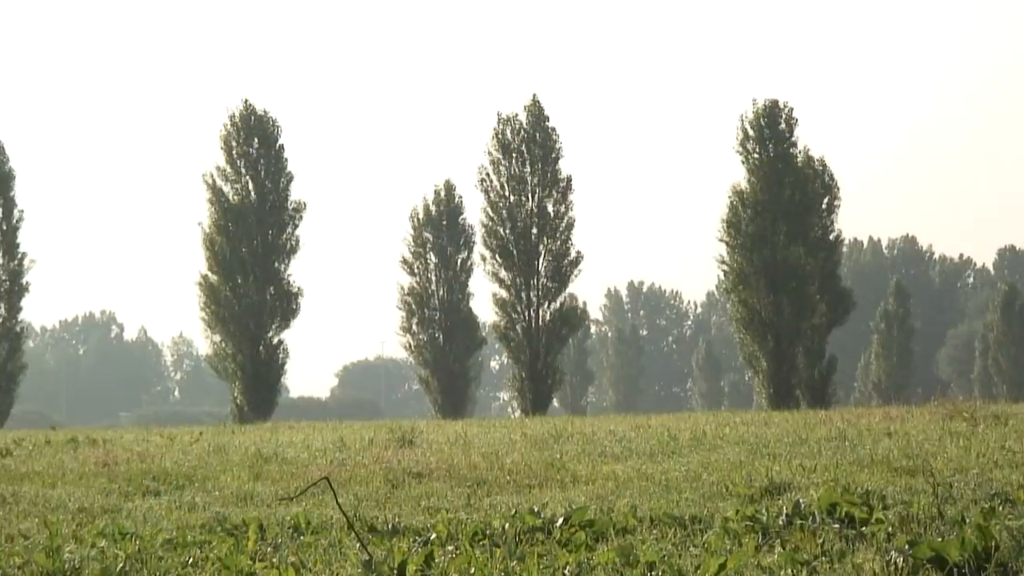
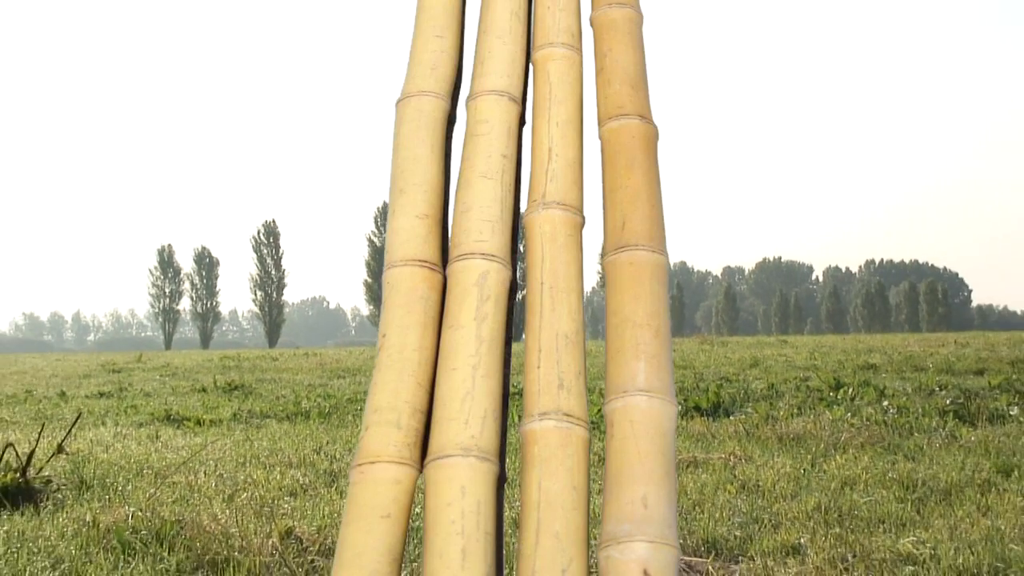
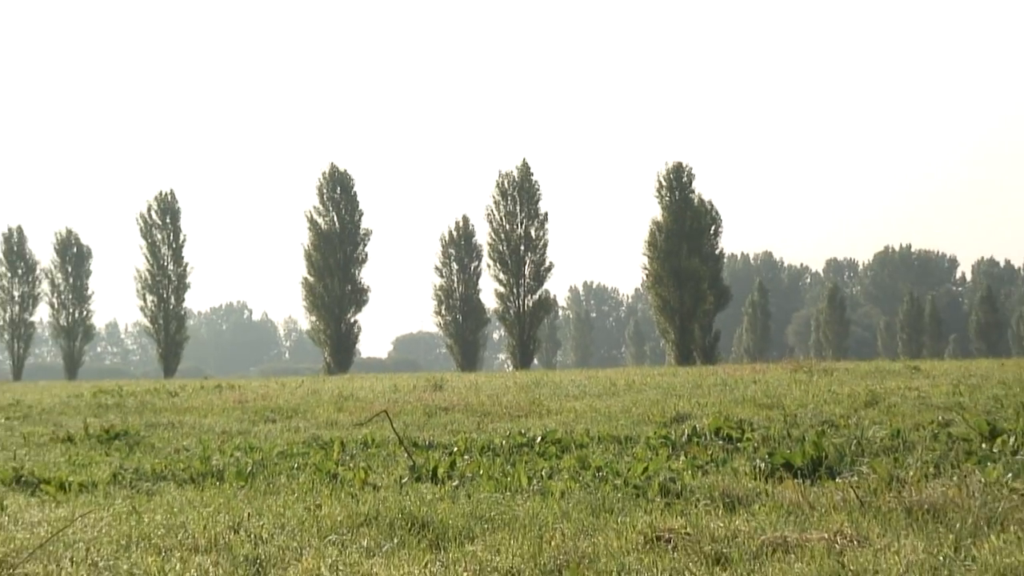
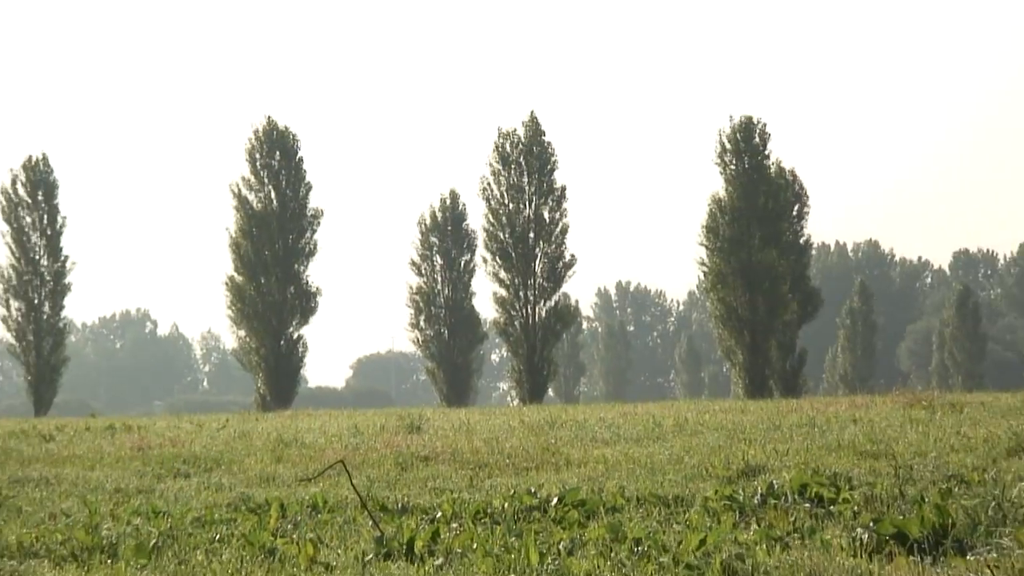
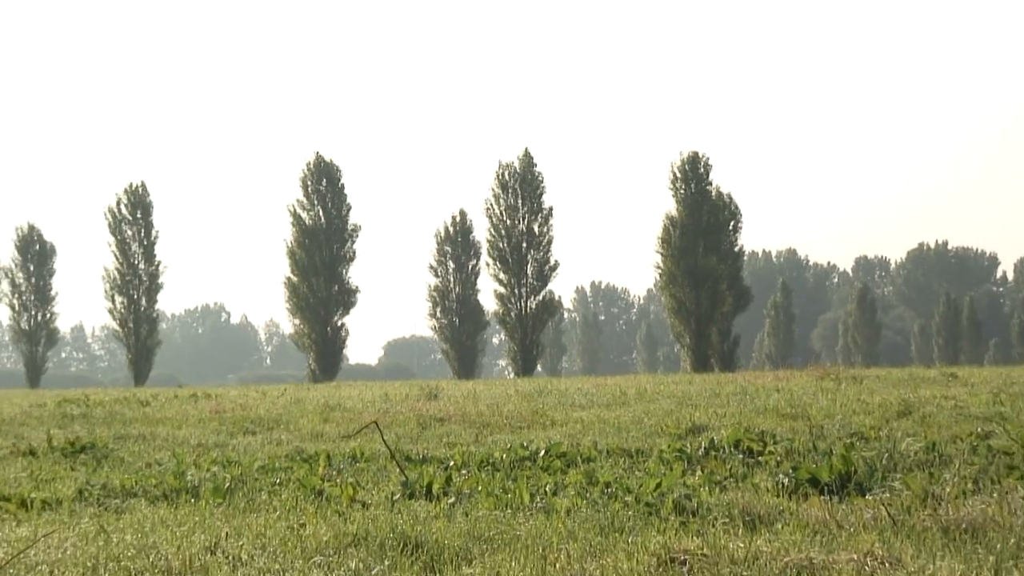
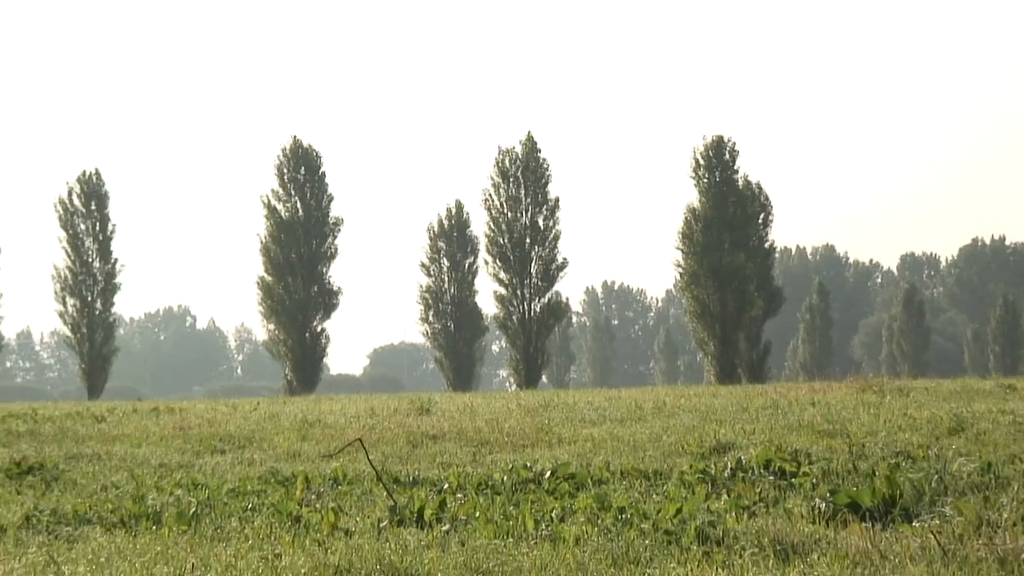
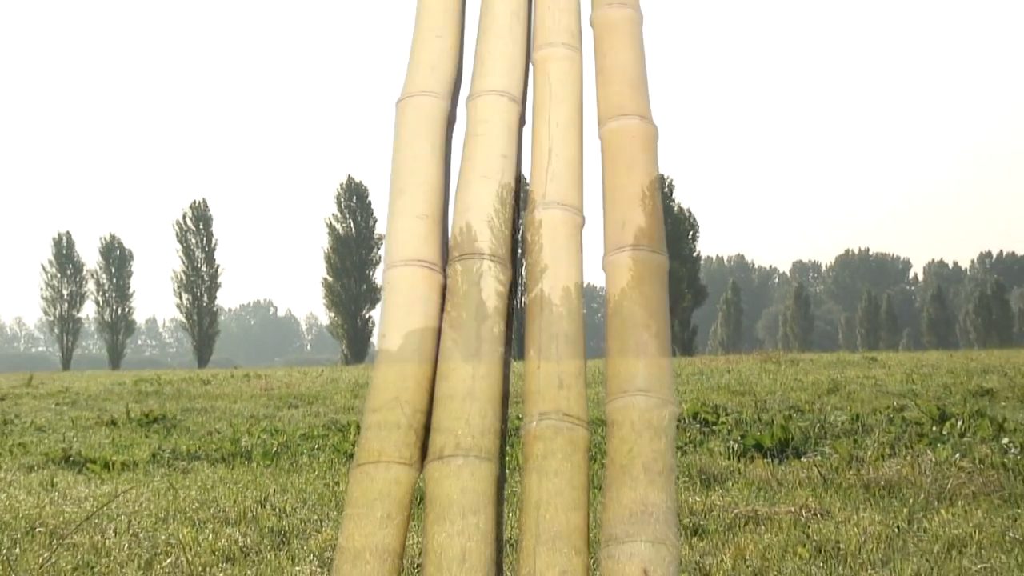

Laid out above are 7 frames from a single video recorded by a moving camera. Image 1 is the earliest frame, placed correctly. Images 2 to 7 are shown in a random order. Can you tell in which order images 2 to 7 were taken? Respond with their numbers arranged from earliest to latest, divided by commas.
4, 6, 5, 3, 7, 2
